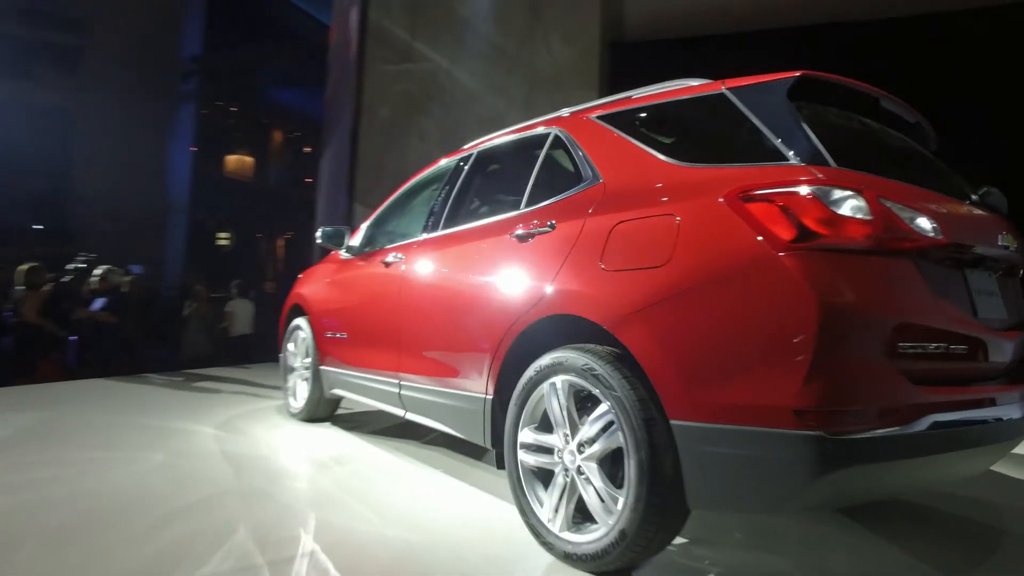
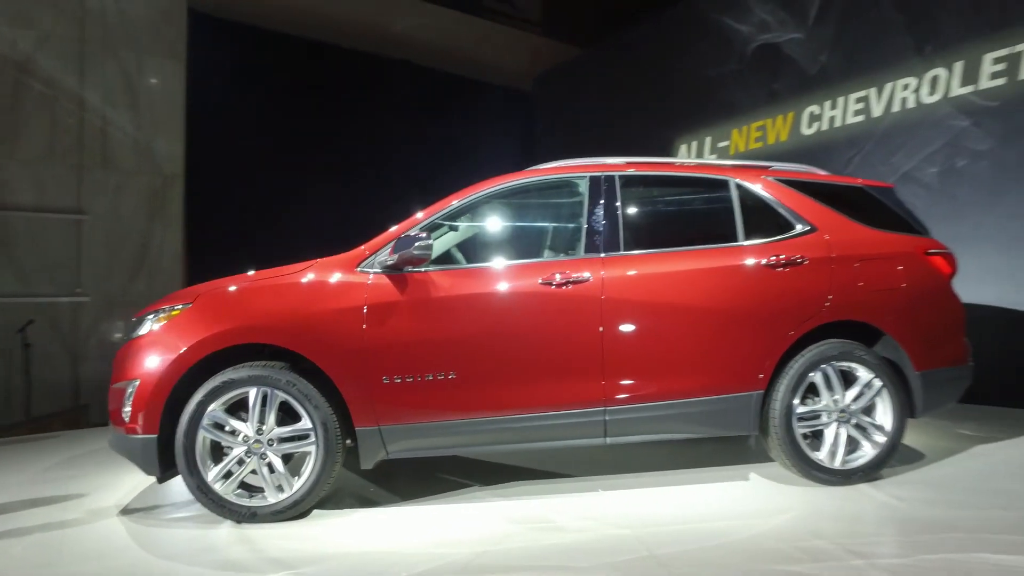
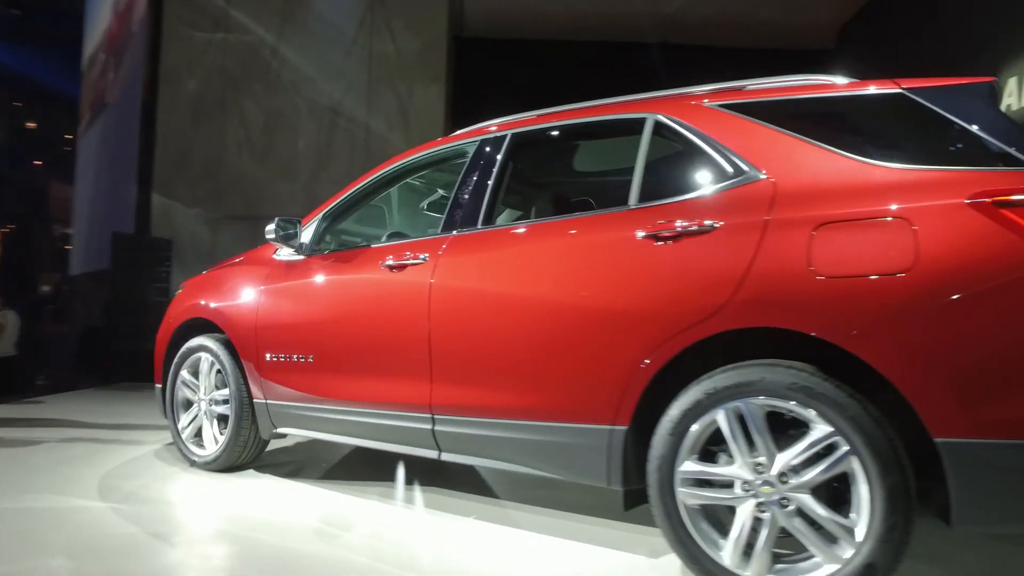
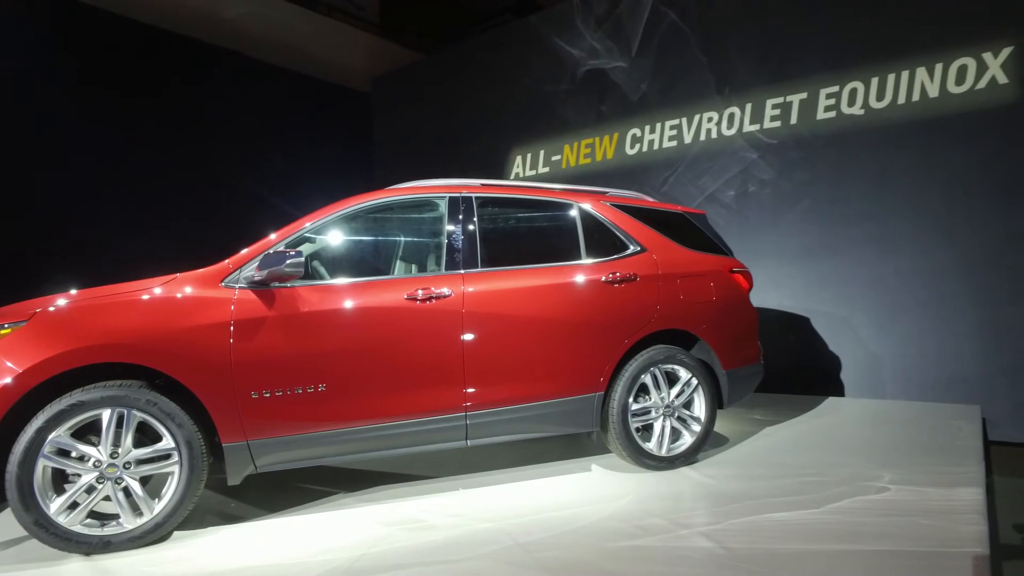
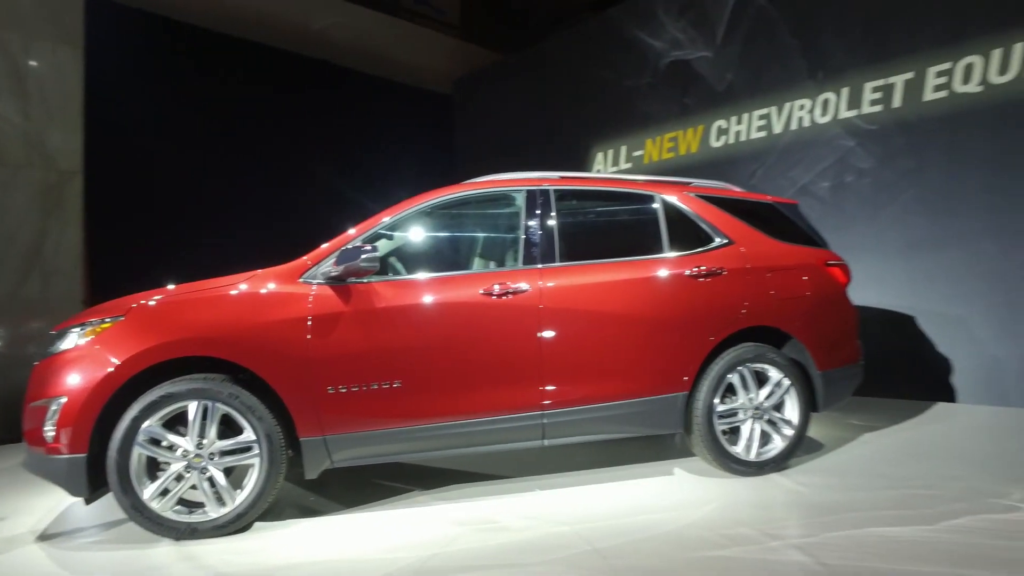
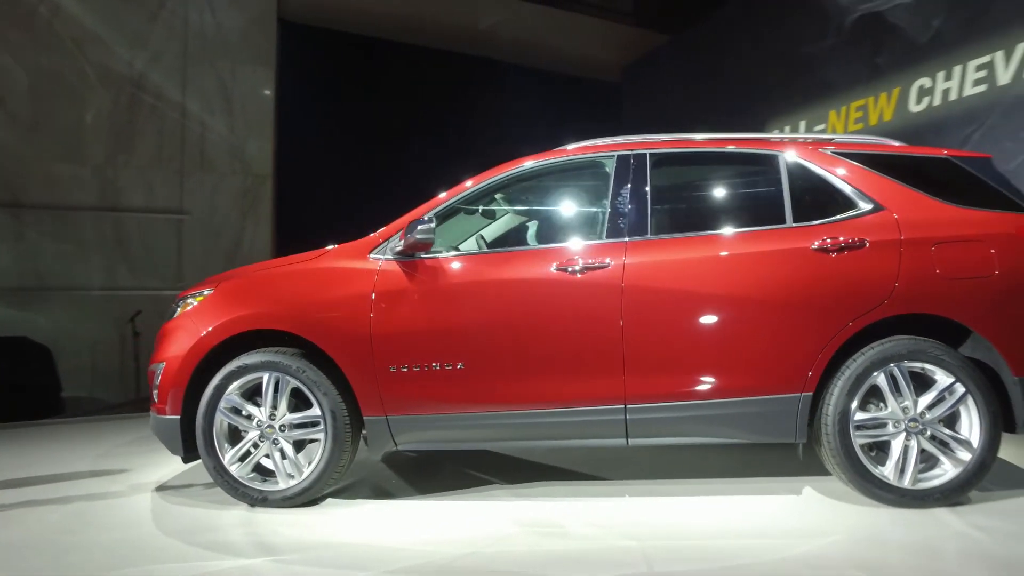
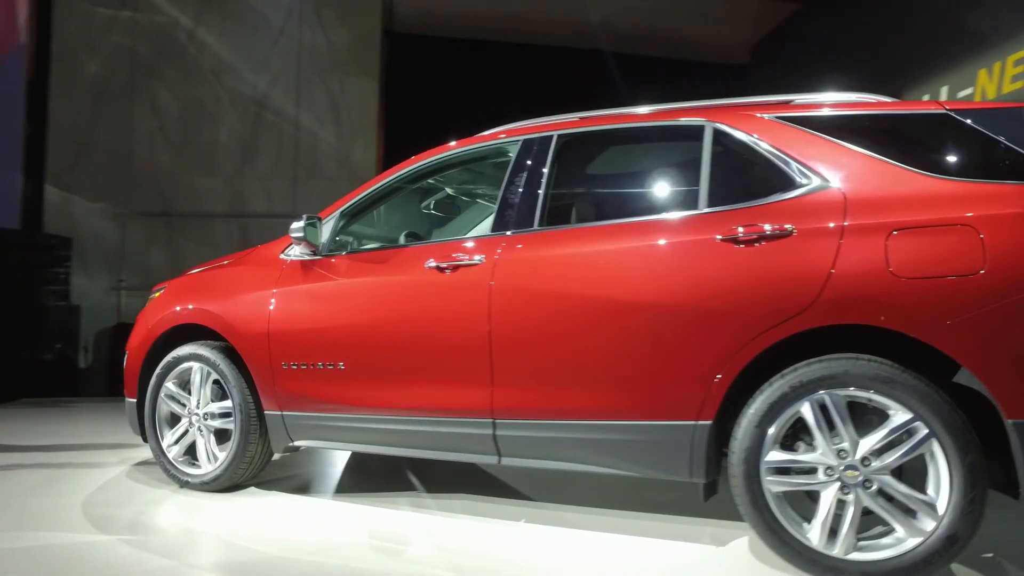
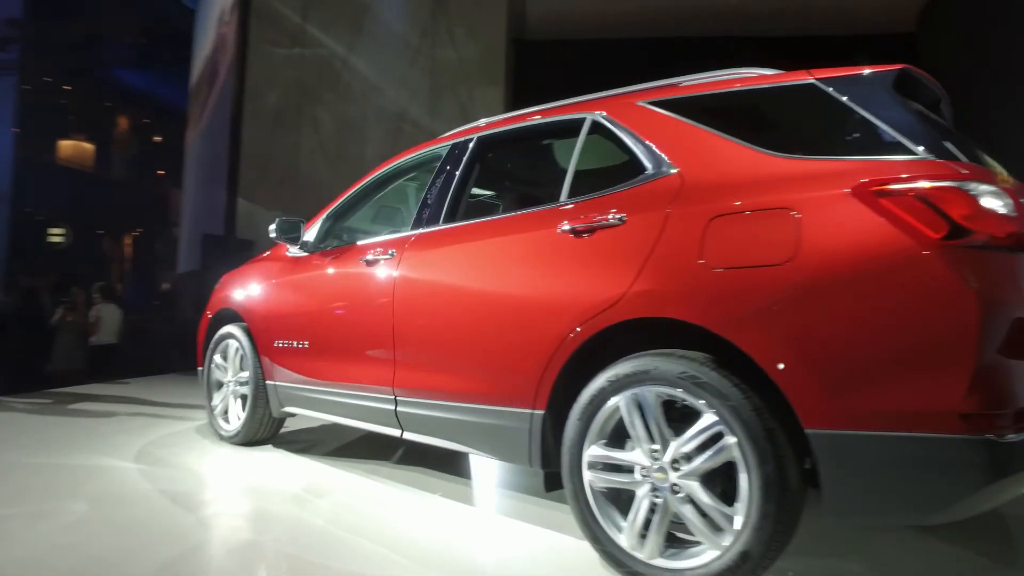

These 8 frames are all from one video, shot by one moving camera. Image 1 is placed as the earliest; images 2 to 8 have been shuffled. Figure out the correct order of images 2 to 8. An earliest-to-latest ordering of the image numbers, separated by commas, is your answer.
8, 3, 7, 6, 2, 5, 4
